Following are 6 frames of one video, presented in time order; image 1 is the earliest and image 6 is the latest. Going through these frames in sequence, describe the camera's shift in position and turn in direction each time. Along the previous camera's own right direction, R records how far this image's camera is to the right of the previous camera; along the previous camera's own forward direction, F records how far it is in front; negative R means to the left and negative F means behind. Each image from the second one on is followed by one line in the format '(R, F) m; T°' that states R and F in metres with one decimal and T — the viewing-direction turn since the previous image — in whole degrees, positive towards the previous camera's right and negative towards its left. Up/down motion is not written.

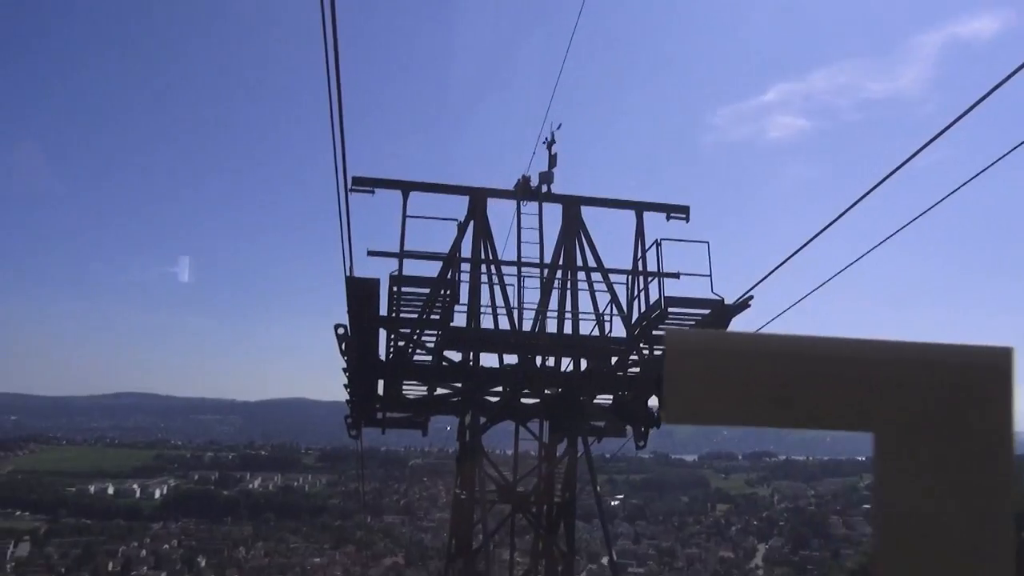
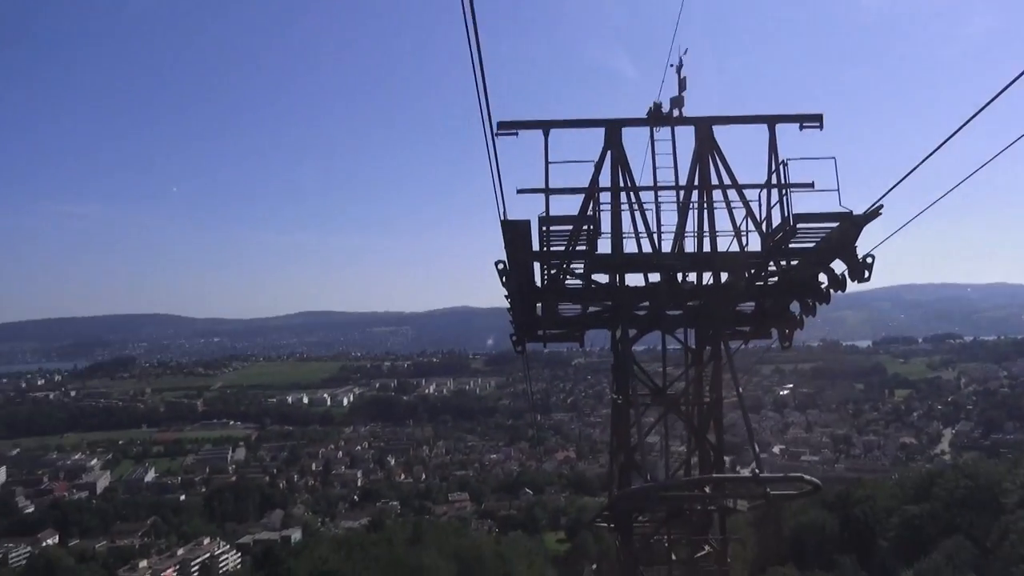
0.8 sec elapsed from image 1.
(+0.5, -2.4) m; -11°
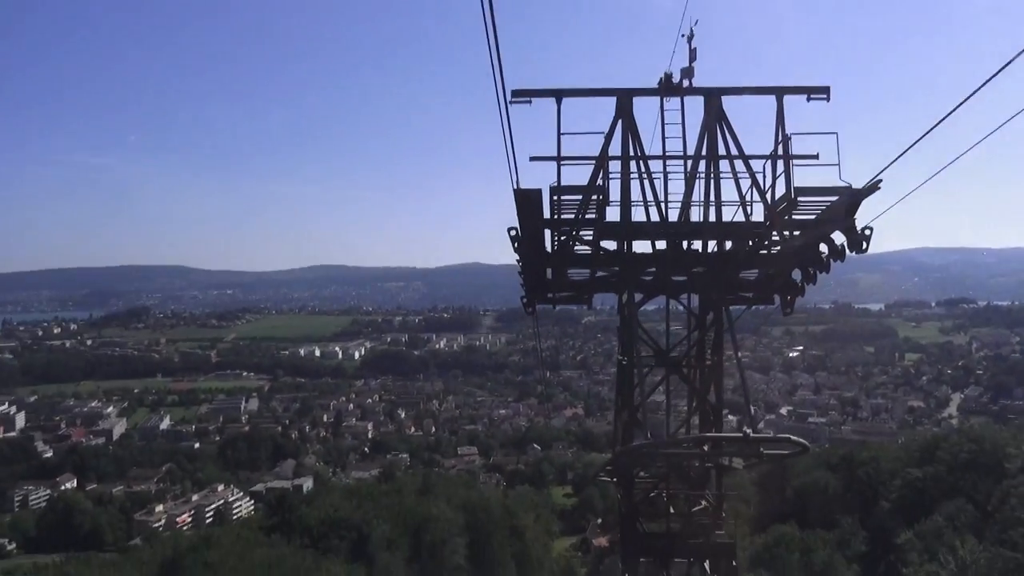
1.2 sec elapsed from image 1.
(0.0, -1.1) m; -1°
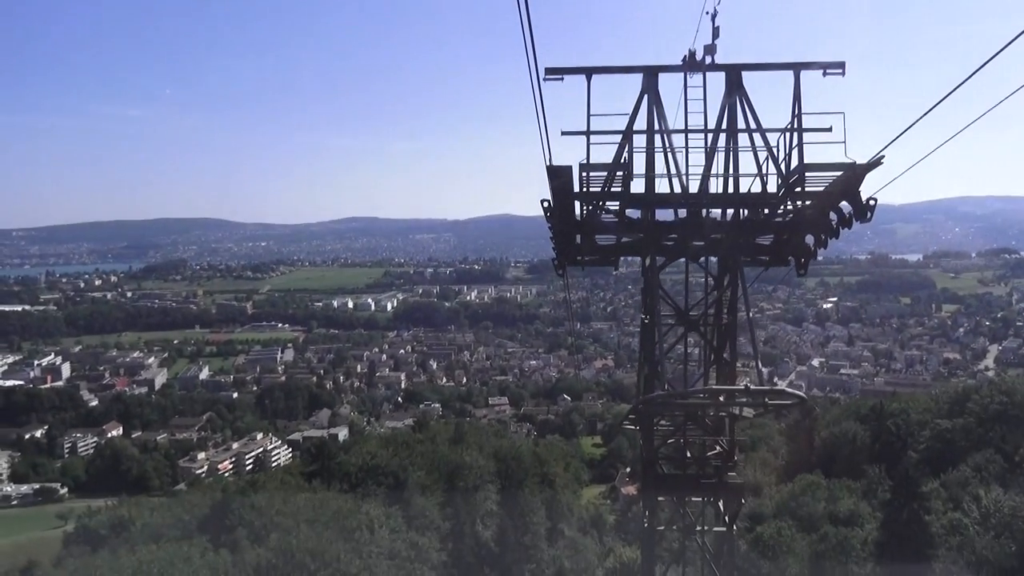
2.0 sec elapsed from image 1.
(0.0, -2.4) m; -2°
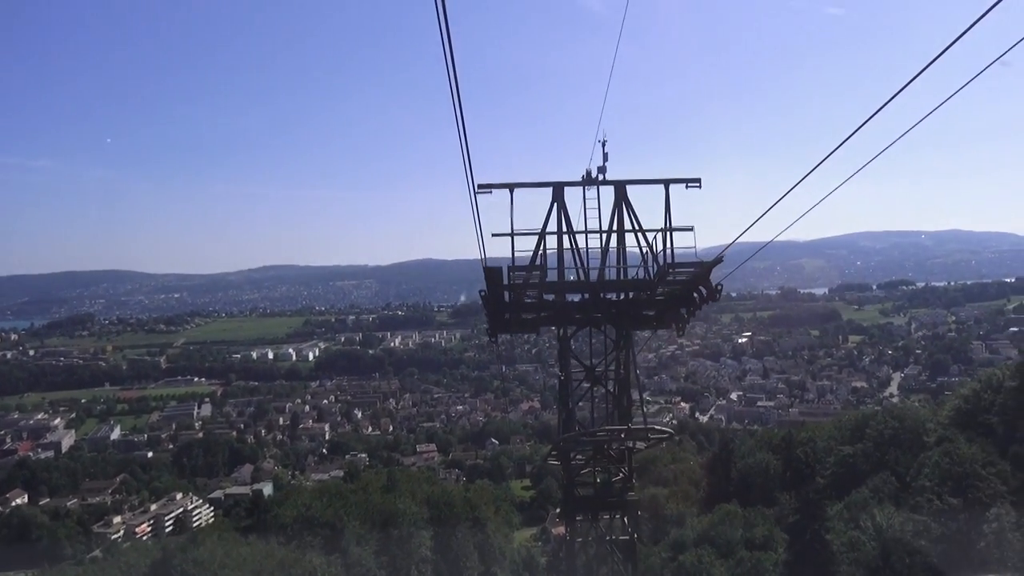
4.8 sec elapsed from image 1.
(-0.9, -7.9) m; +5°
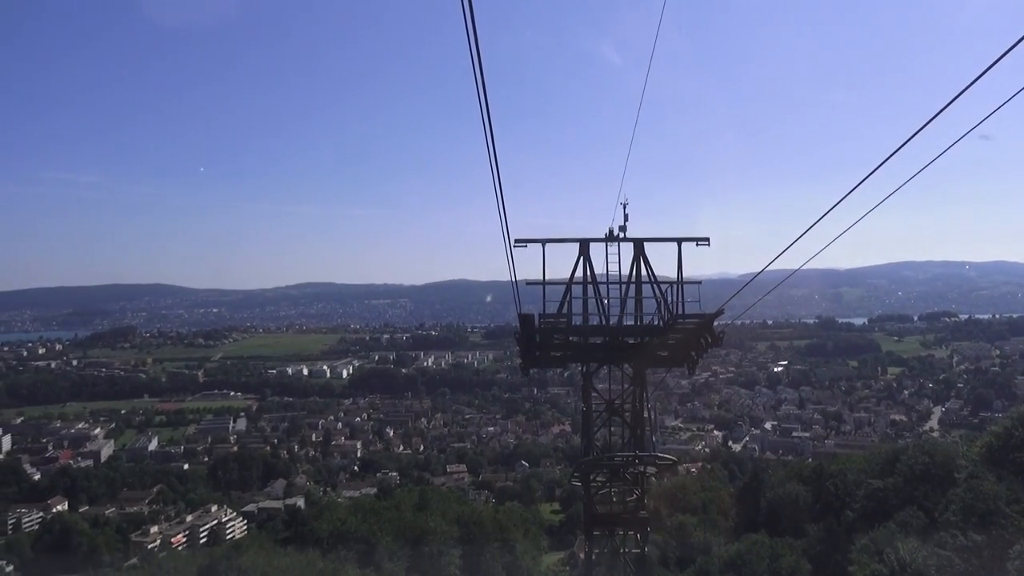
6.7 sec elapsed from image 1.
(+0.2, -5.3) m; -2°
